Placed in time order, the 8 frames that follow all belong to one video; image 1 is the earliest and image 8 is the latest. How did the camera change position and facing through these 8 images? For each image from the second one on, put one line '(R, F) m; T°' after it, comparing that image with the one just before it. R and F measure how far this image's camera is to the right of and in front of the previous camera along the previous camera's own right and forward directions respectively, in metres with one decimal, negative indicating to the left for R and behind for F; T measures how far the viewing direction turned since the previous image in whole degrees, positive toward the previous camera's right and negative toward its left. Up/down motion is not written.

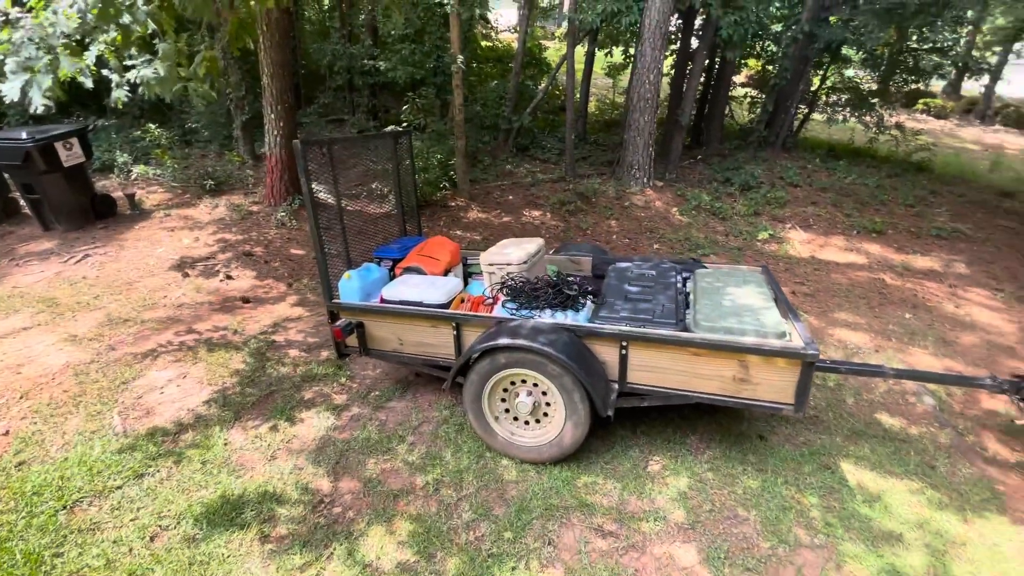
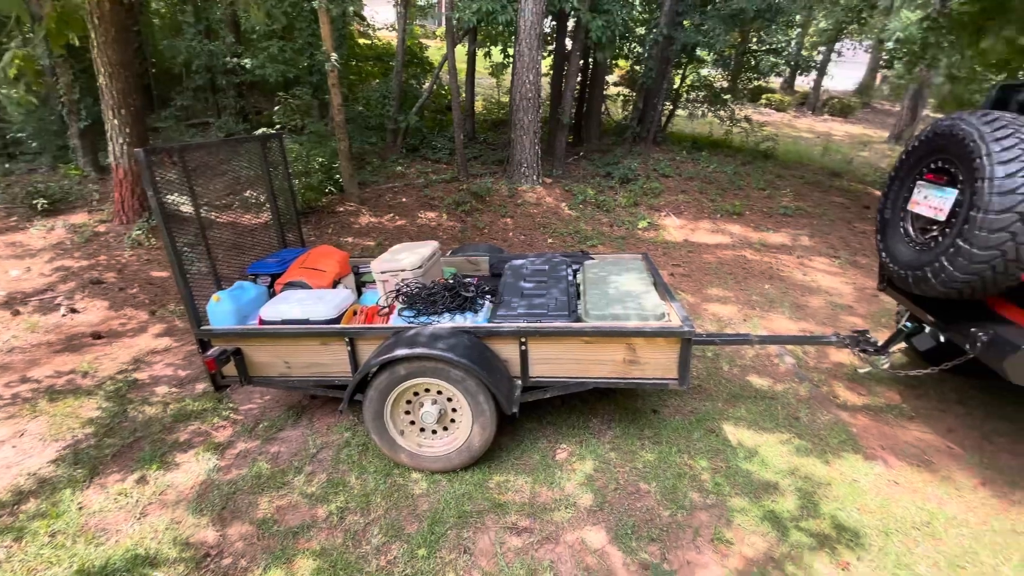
(+0.1, 0.0) m; +11°
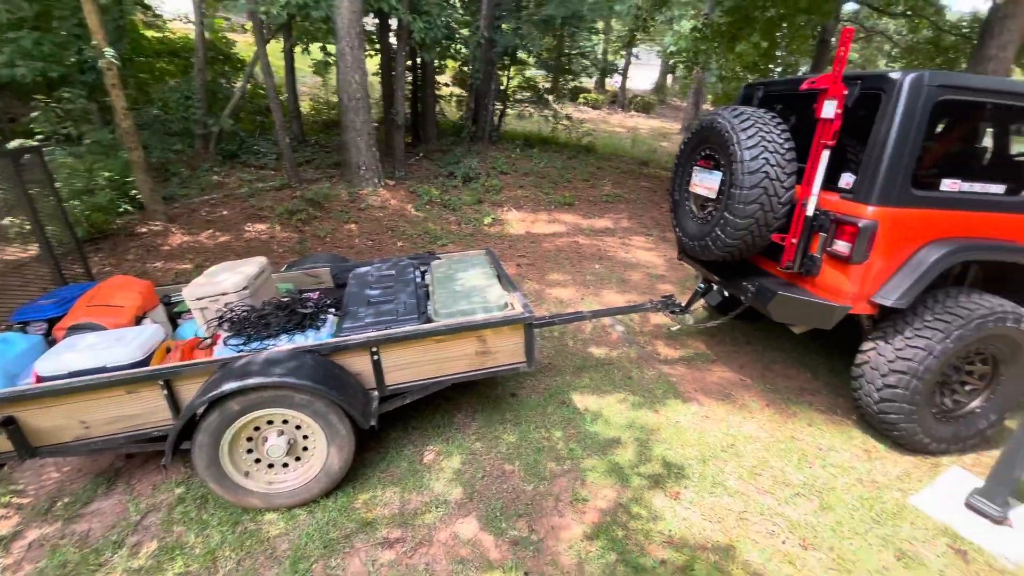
(+0.1, 0.0) m; +17°
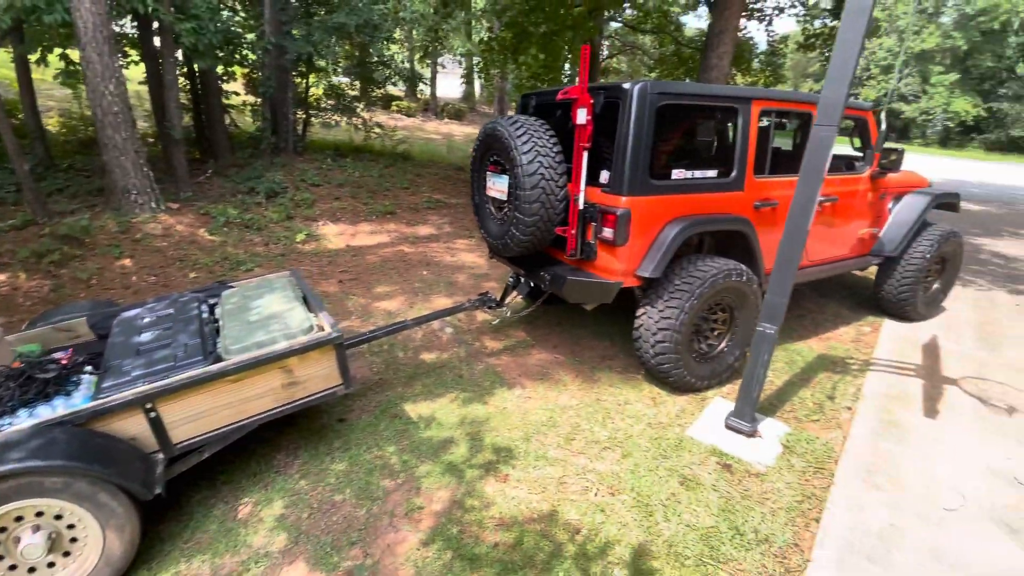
(+0.2, -0.1) m; +19°
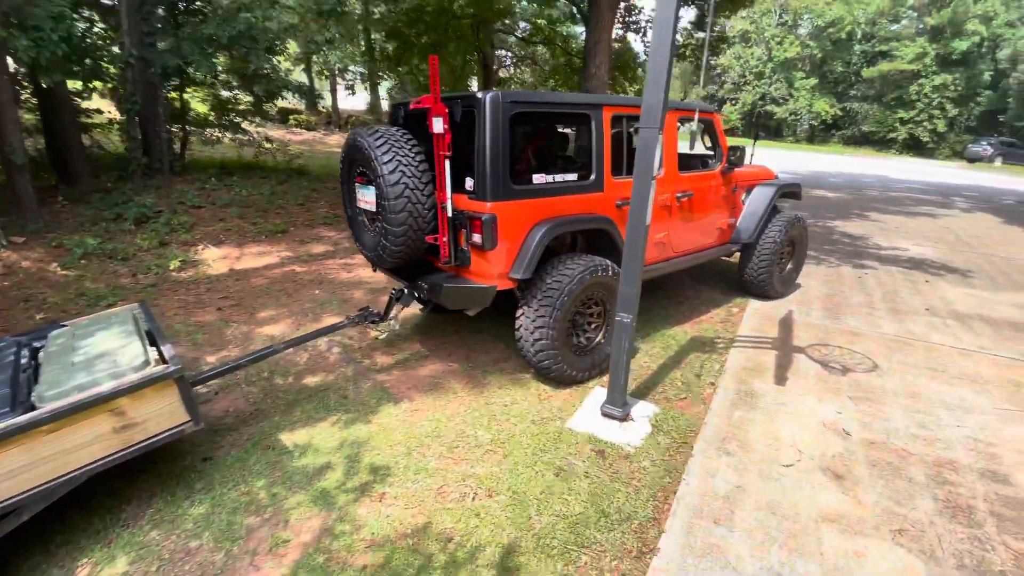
(+0.4, 0.0) m; +9°
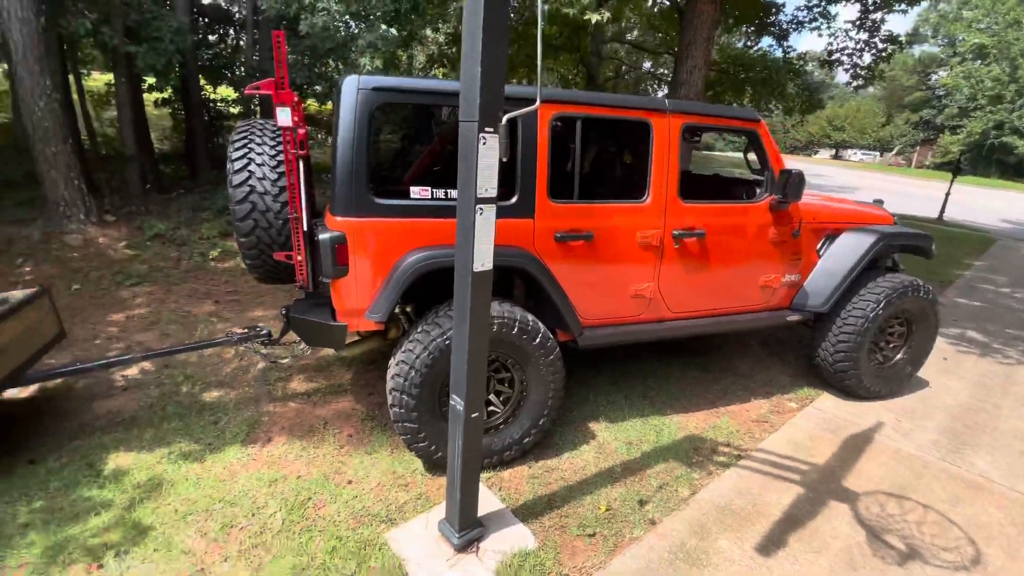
(+1.5, +1.1) m; -17°
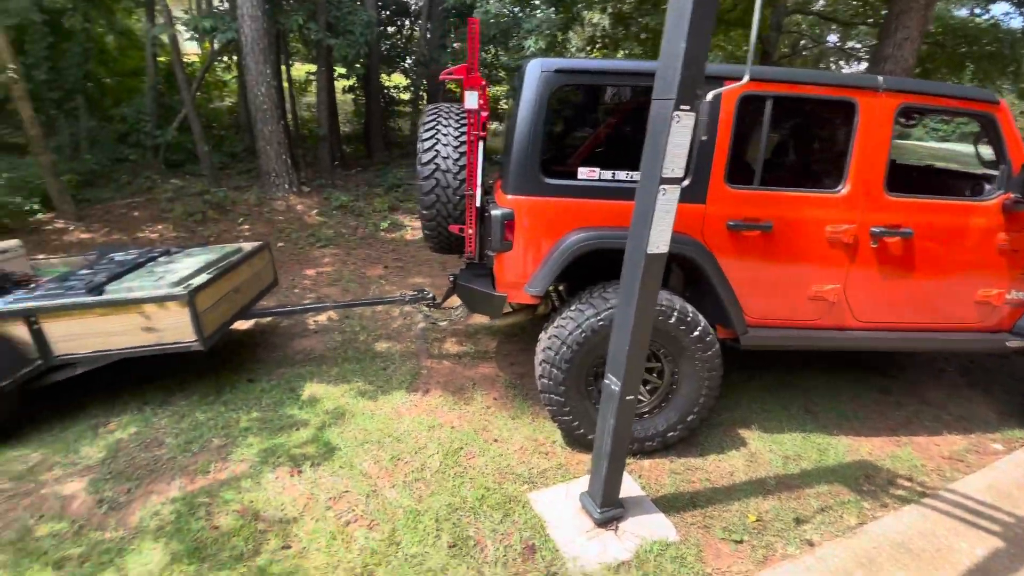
(-0.2, -0.1) m; -15°
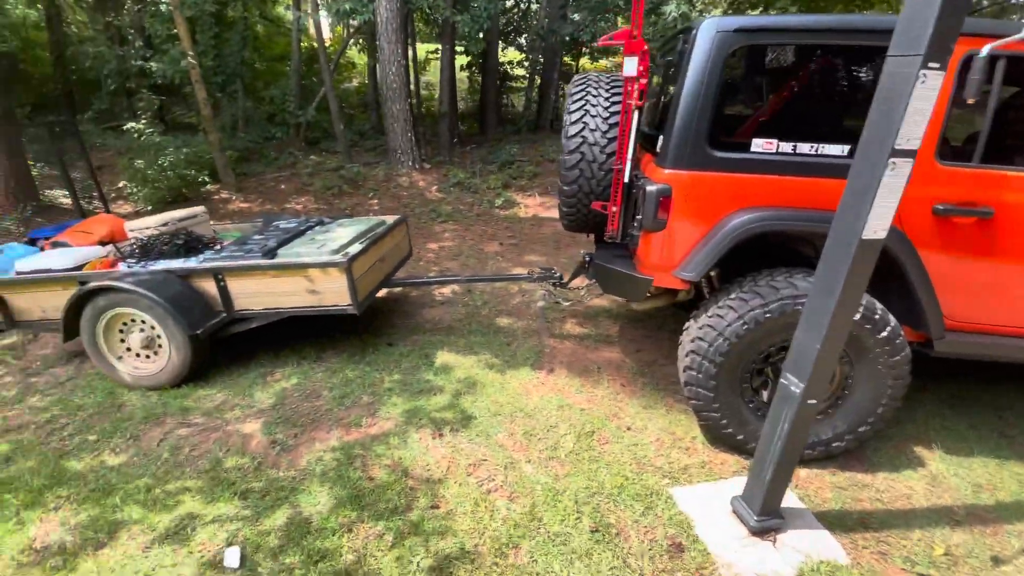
(-0.3, +0.1) m; -11°
